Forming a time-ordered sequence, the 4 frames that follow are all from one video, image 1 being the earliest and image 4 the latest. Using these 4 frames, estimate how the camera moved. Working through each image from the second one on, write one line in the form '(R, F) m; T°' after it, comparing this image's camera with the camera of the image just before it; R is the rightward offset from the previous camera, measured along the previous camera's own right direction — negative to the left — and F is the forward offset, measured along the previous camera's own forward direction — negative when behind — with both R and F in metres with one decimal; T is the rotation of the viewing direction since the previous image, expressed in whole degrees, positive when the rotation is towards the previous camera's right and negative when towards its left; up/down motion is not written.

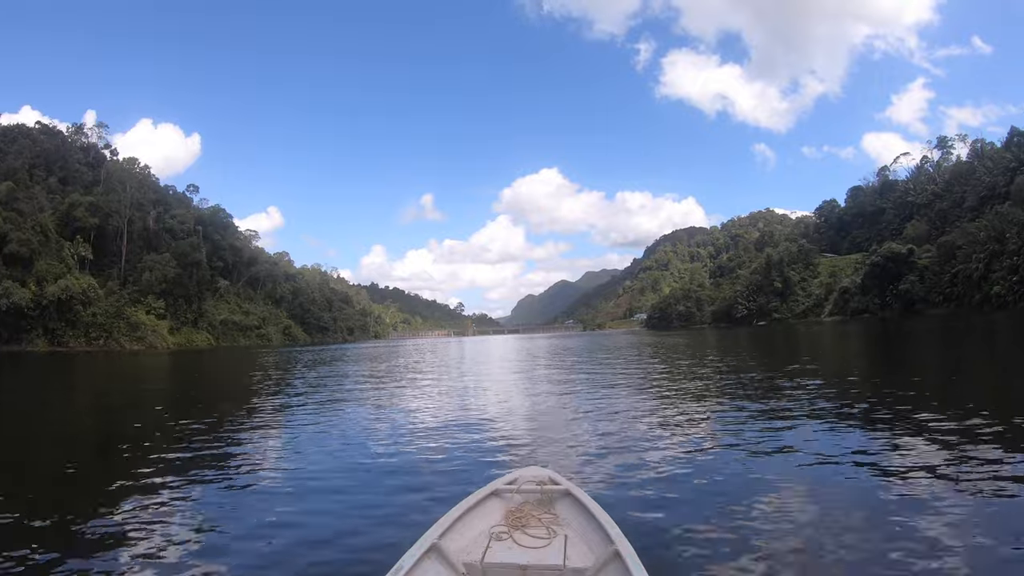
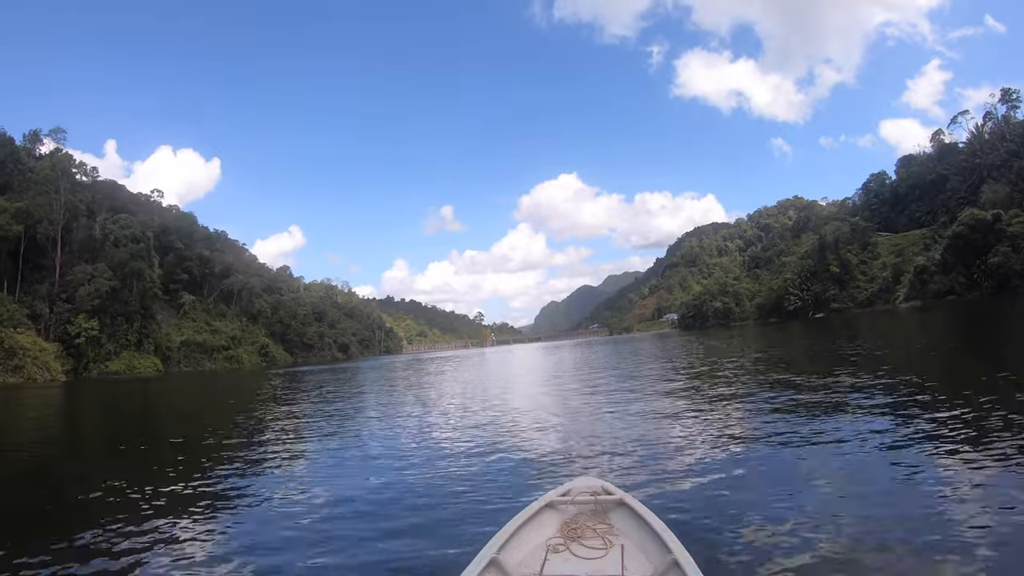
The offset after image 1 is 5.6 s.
(+0.4, +3.0) m; -2°
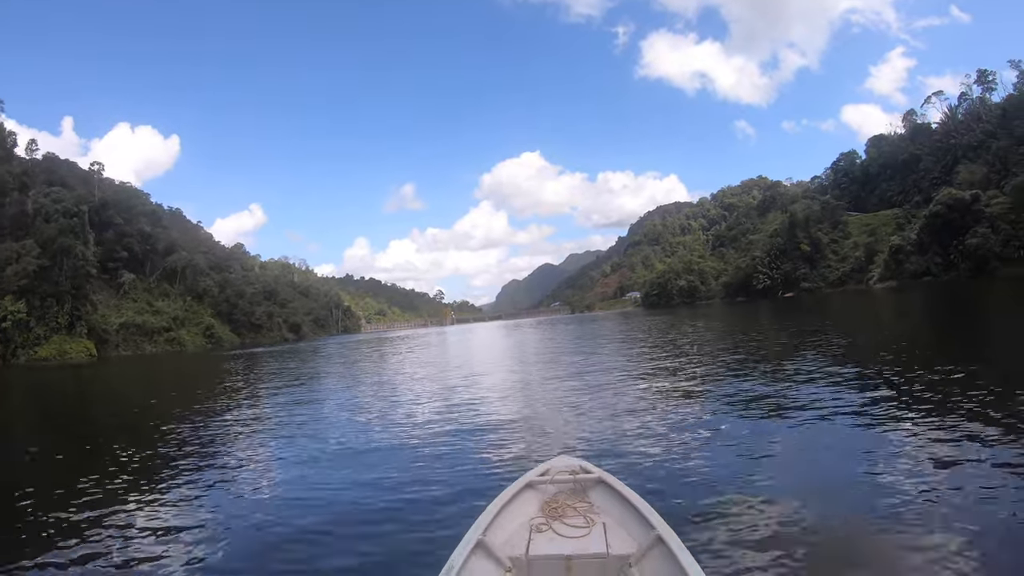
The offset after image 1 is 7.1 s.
(-0.1, +0.8) m; +3°
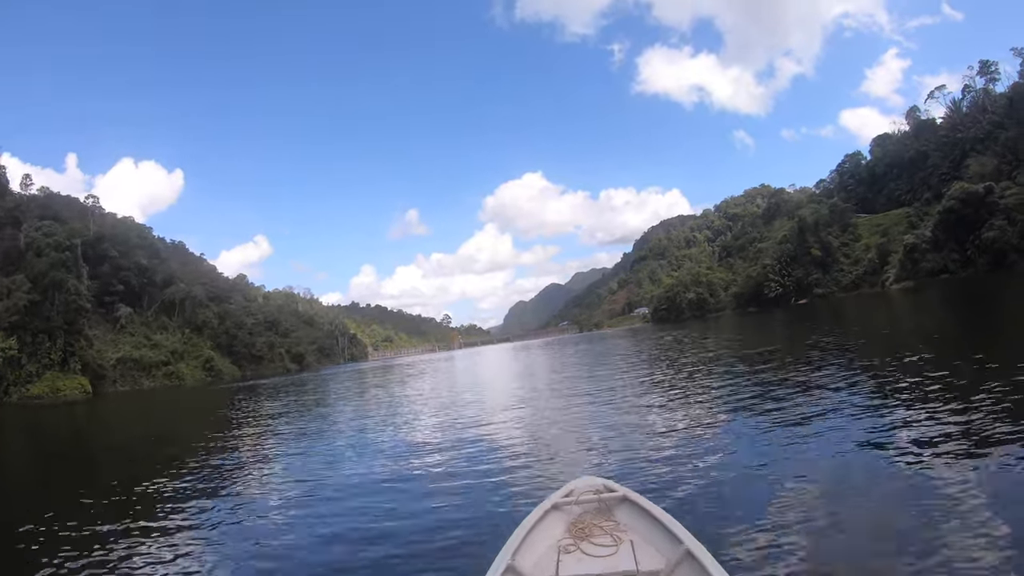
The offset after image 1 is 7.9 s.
(+0.1, +0.4) m; -1°
